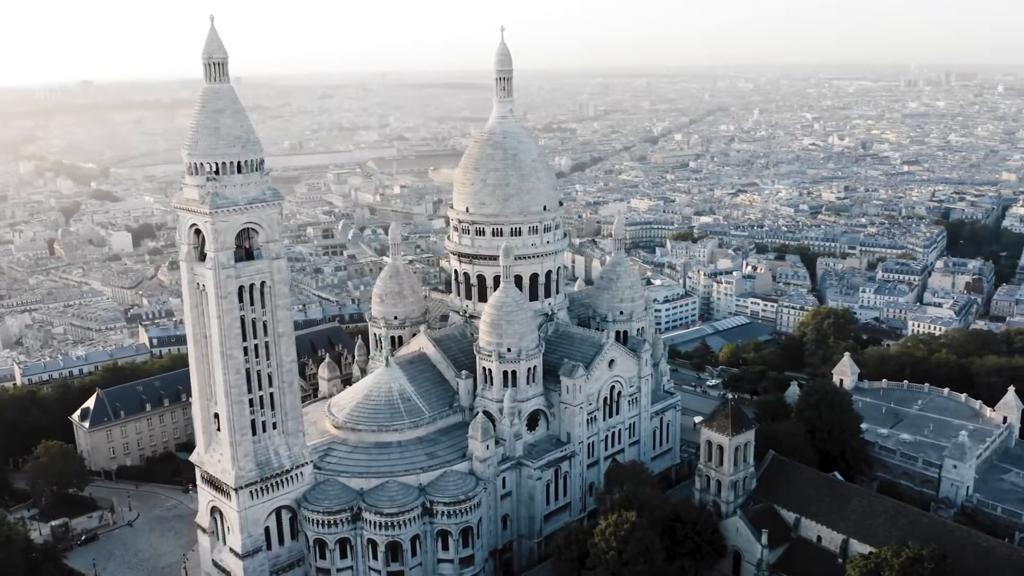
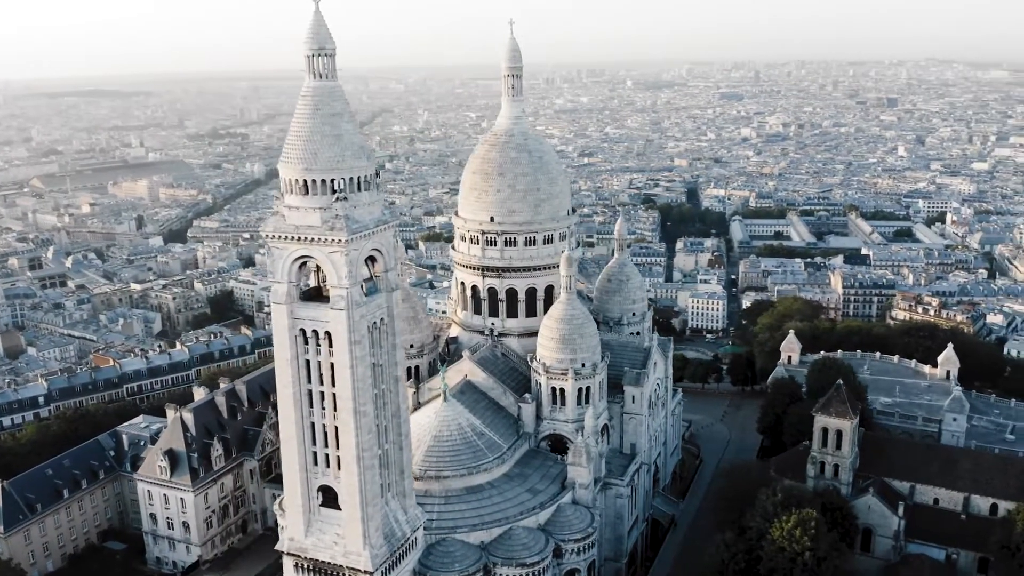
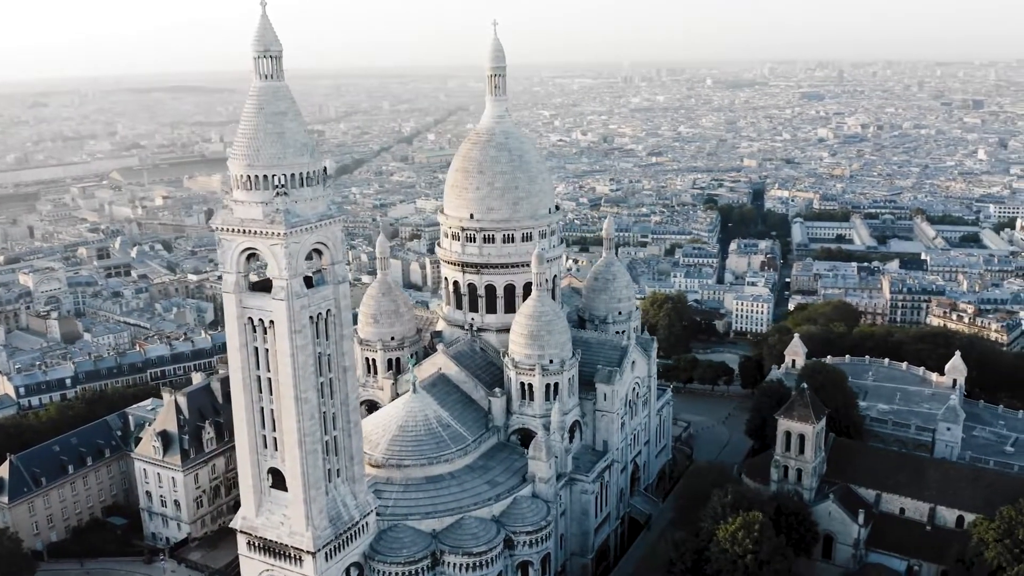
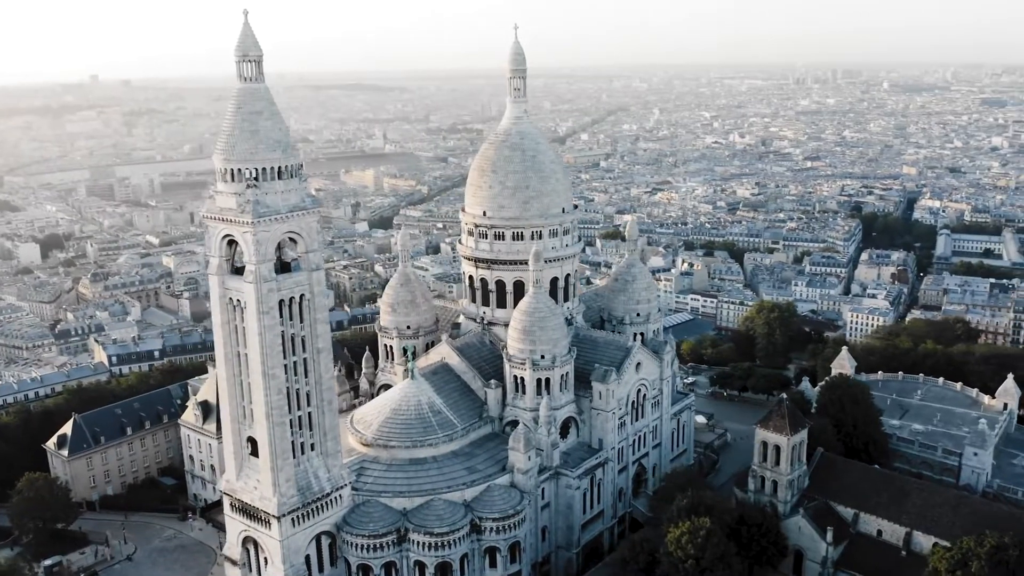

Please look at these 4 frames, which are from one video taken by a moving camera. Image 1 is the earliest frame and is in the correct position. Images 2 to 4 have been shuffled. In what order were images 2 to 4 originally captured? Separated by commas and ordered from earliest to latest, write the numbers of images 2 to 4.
4, 3, 2
